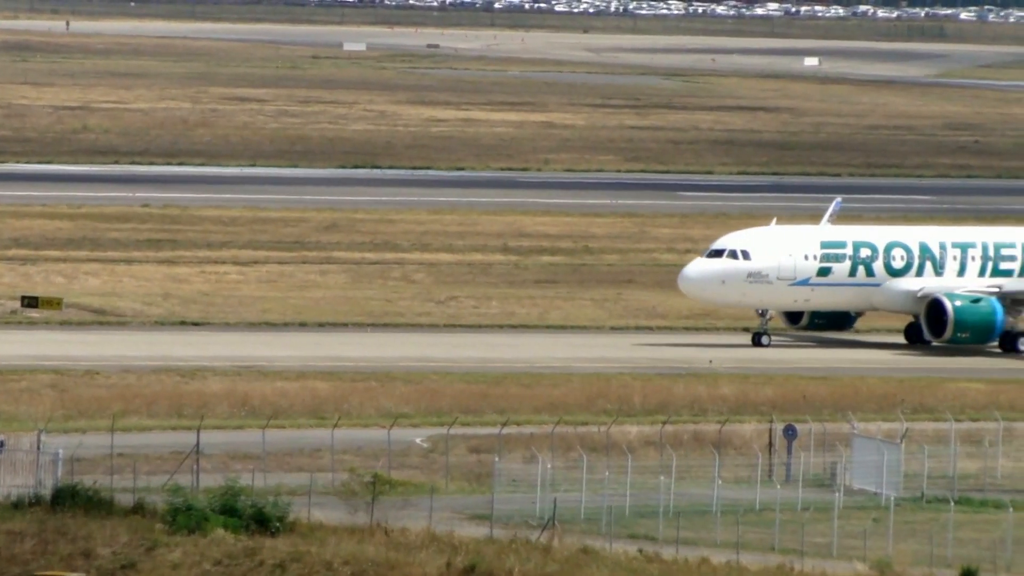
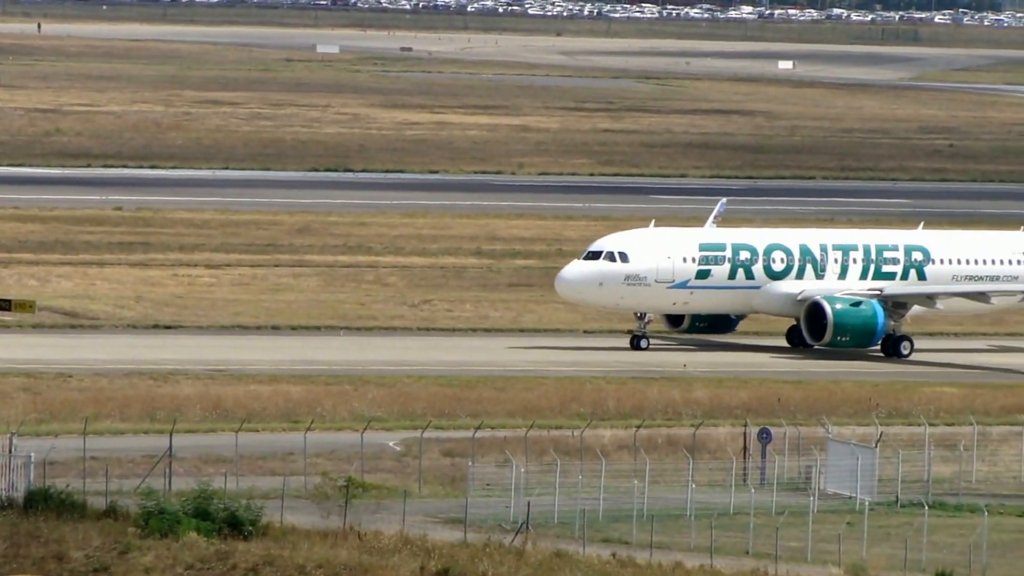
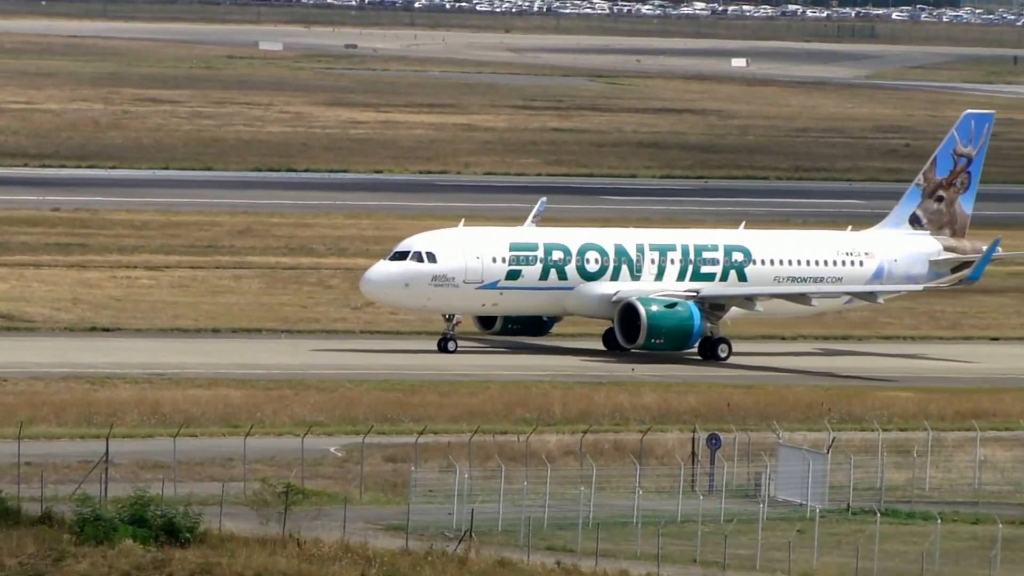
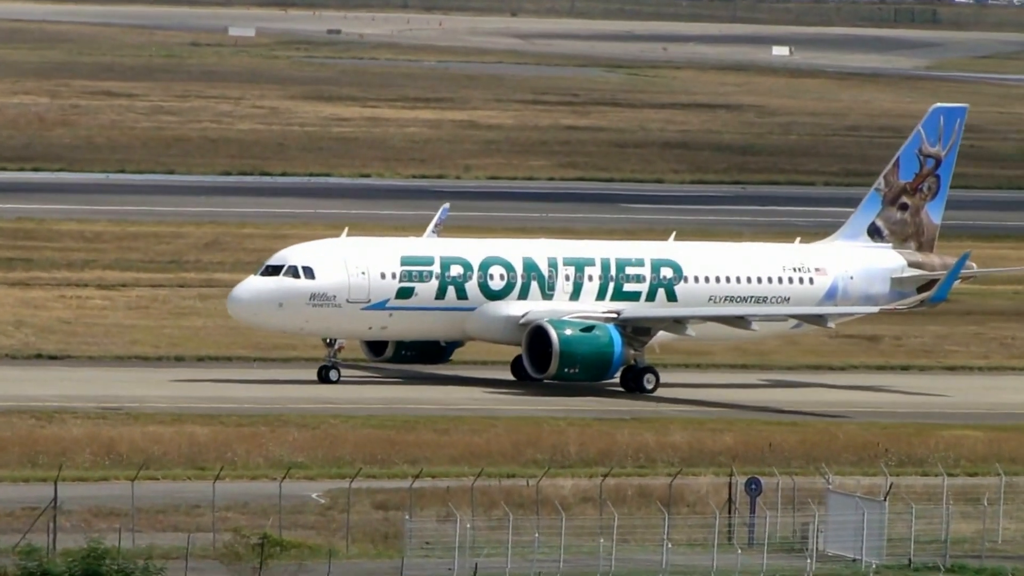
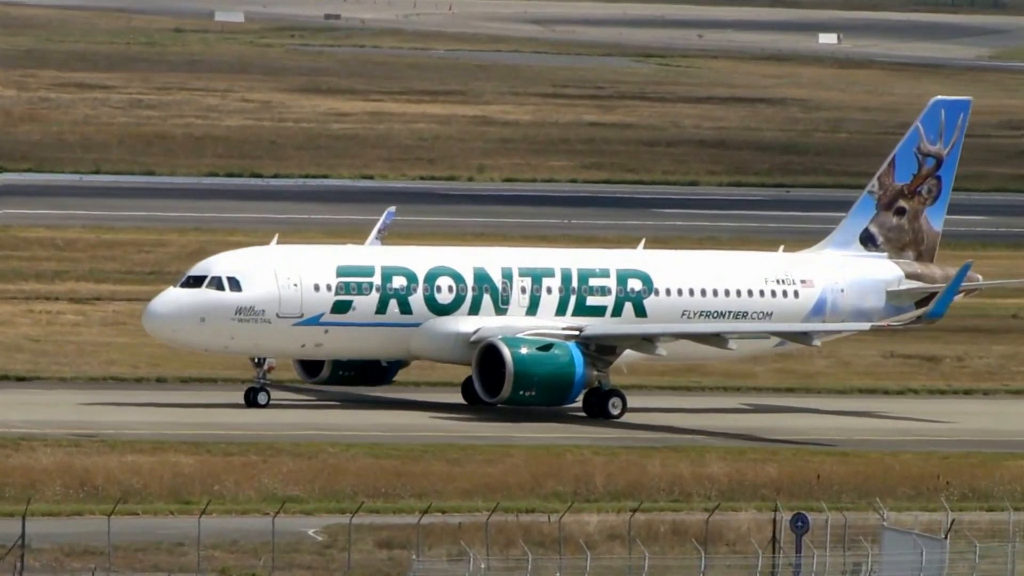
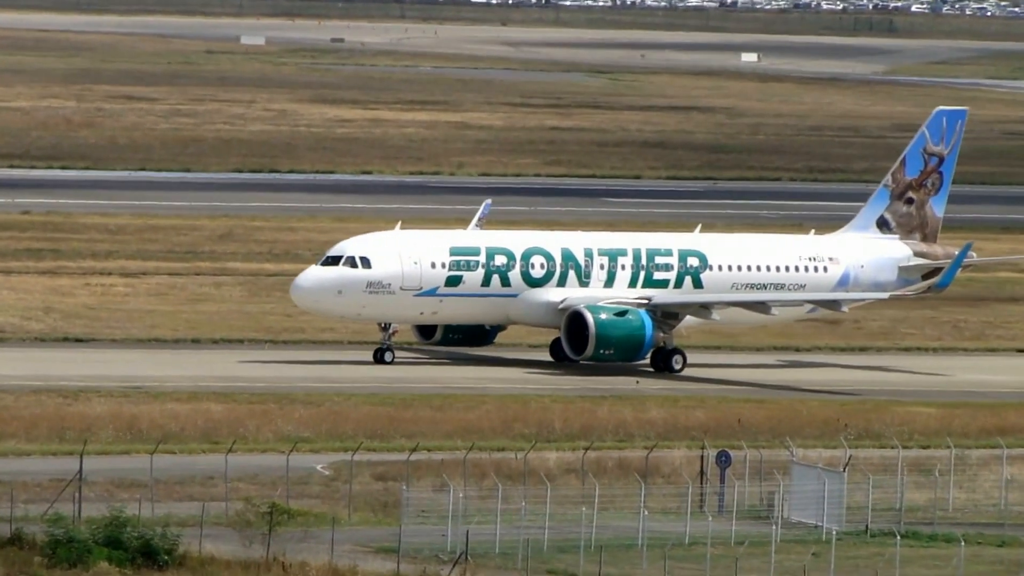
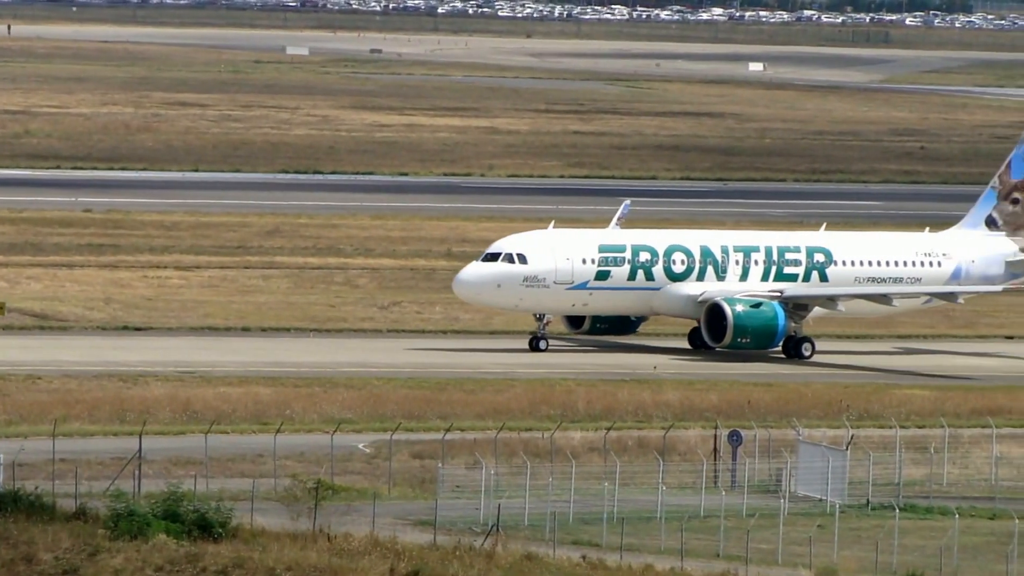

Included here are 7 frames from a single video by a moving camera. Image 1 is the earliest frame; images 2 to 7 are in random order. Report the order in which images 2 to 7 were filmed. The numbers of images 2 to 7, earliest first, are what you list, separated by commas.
2, 7, 3, 6, 4, 5
